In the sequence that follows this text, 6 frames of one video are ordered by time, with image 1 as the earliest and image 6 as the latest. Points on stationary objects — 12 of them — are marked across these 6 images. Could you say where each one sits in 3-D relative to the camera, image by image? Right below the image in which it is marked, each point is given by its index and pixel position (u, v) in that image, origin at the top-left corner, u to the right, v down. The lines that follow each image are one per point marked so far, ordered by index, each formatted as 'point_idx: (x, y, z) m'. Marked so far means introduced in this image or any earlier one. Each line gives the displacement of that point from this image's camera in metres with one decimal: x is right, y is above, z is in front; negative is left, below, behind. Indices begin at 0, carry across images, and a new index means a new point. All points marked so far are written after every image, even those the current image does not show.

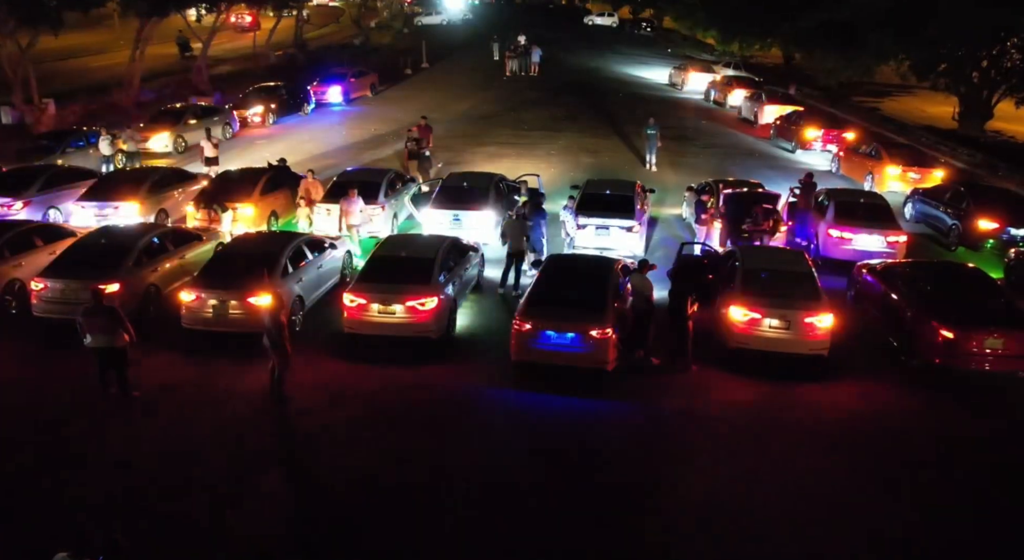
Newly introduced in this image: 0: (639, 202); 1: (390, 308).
0: (+2.4, +1.5, +16.6) m
1: (-1.7, -0.4, +12.0) m
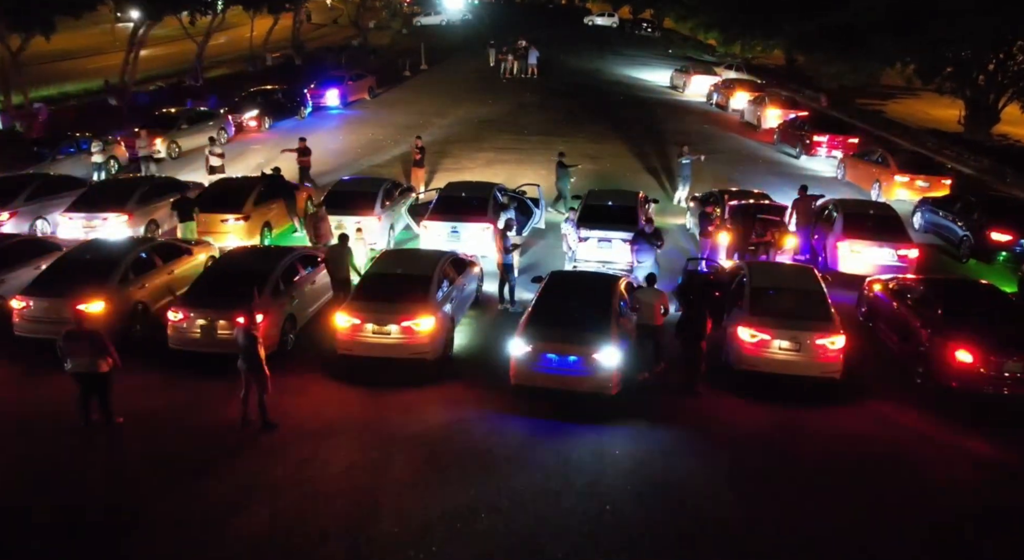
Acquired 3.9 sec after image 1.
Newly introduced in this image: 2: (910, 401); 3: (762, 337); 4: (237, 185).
0: (+2.4, +1.2, +16.1) m
1: (-1.7, -0.6, +11.6) m
2: (+5.3, -1.6, +11.5) m
3: (+3.3, -0.7, +11.3) m
4: (-5.4, +1.9, +17.1) m
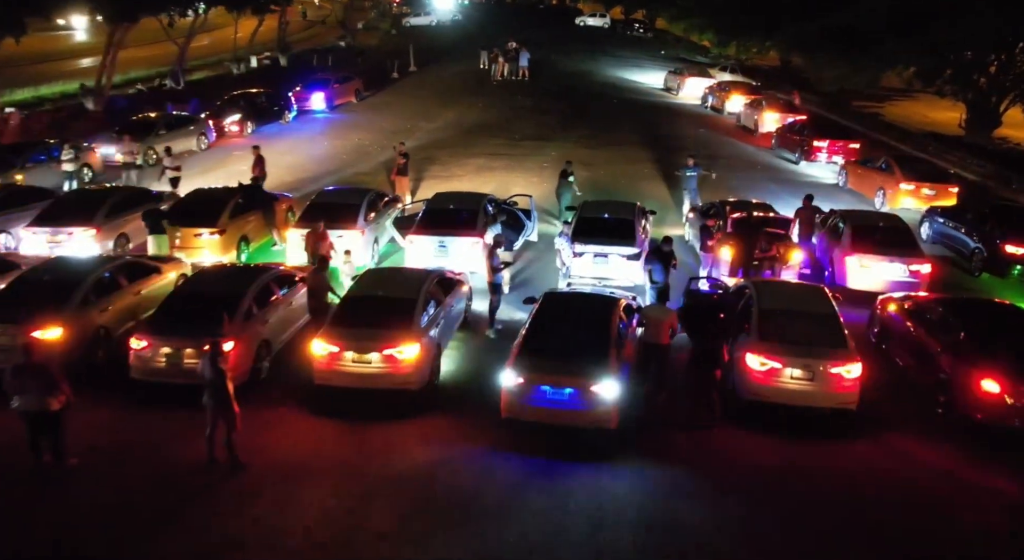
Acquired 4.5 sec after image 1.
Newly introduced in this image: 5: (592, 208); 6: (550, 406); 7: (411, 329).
0: (+2.3, +0.9, +15.3) m
1: (-1.8, -1.0, +10.7) m
2: (+5.2, -1.9, +10.7) m
3: (+3.2, -1.0, +10.5) m
4: (-5.6, +1.6, +16.2) m
5: (+1.4, +1.3, +15.7) m
6: (+0.4, -1.4, +10.0) m
7: (-1.3, -0.6, +11.0) m
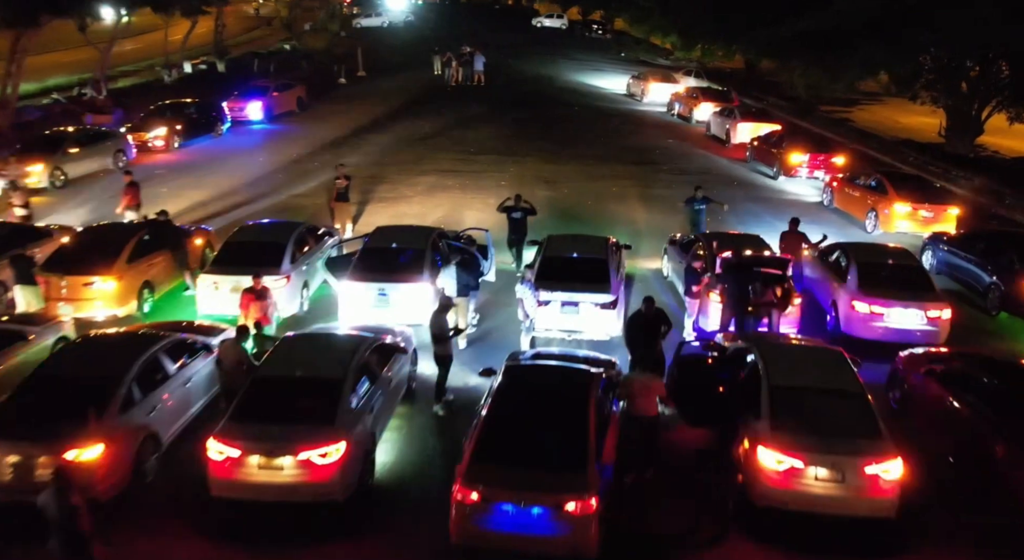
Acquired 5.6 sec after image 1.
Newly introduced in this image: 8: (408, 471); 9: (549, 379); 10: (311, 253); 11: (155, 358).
0: (+1.5, +0.2, +13.1) m
1: (-2.3, -1.8, +8.3) m
2: (+4.7, -2.6, +8.6) m
3: (+2.7, -1.8, +8.3) m
4: (-6.4, +0.7, +13.6) m
5: (+0.7, +0.5, +13.4) m
6: (0.0, -2.2, +7.7) m
7: (-1.8, -1.4, +8.6) m
8: (-1.2, -2.1, +9.6) m
9: (+0.4, -1.0, +9.1) m
10: (-3.3, +0.4, +14.1) m
11: (-4.0, -0.9, +9.7) m
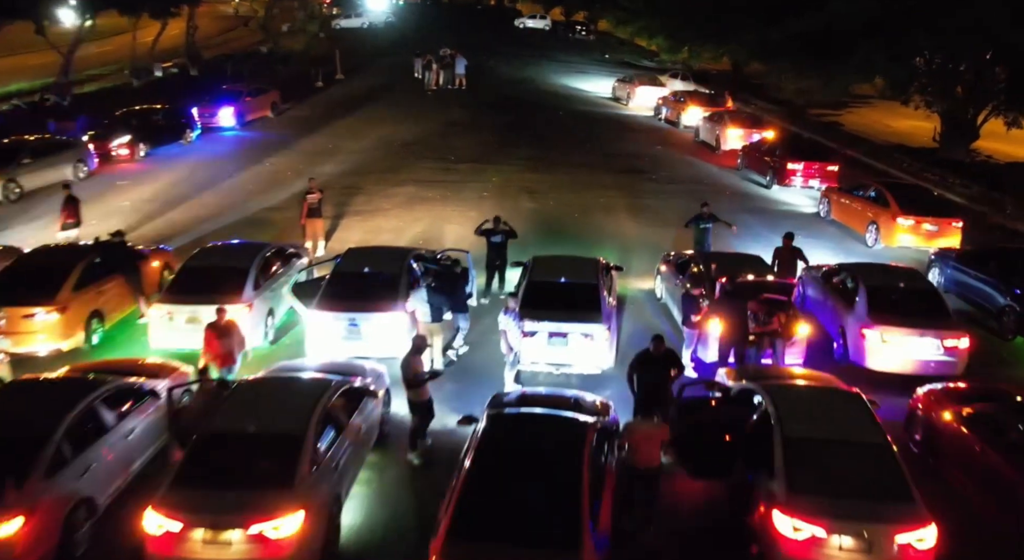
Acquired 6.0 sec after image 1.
0: (+1.3, -0.2, +12.1) m
1: (-2.4, -2.2, +7.2) m
2: (+4.6, -3.0, +7.7) m
3: (+2.6, -2.1, +7.3) m
4: (-6.6, +0.3, +12.4) m
5: (+0.5, +0.2, +12.4) m
6: (-0.1, -2.6, +6.7) m
7: (-1.9, -1.8, +7.6) m
8: (-1.3, -2.5, +8.6) m
9: (+0.2, -1.4, +8.1) m
10: (-3.5, 0.0, +13.0) m
11: (-4.2, -1.3, +8.5) m
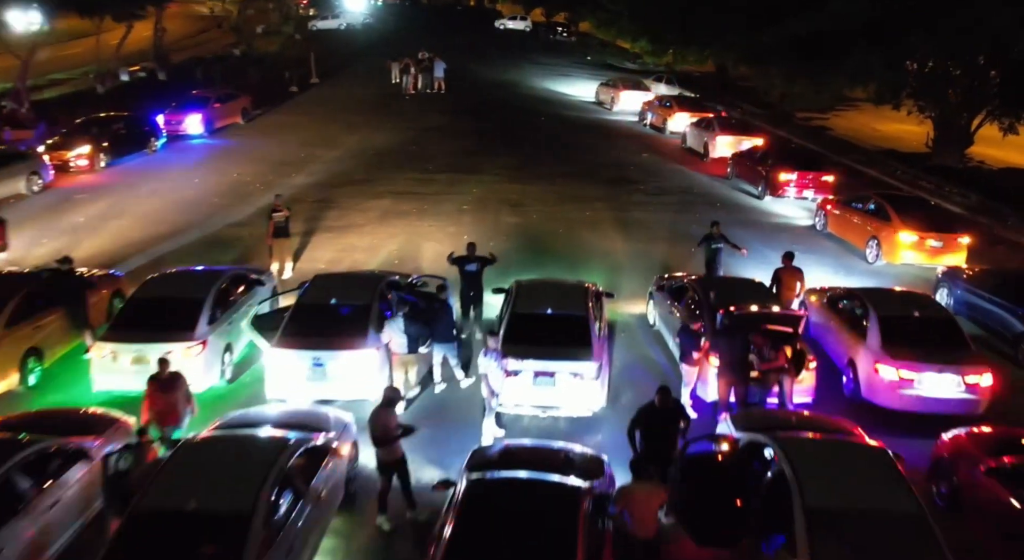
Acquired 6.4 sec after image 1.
0: (+1.1, -0.6, +11.0) m
1: (-2.5, -2.6, +6.1) m
2: (+4.5, -3.3, +6.7) m
3: (+2.4, -2.5, +6.3) m
4: (-6.9, -0.2, +11.2) m
5: (+0.2, -0.2, +11.3) m
6: (-0.2, -3.0, +5.6) m
7: (-2.0, -2.2, +6.5) m
8: (-1.5, -2.9, +7.5) m
9: (+0.1, -1.8, +7.0) m
10: (-3.8, -0.4, +11.8) m
11: (-4.3, -1.7, +7.4) m
